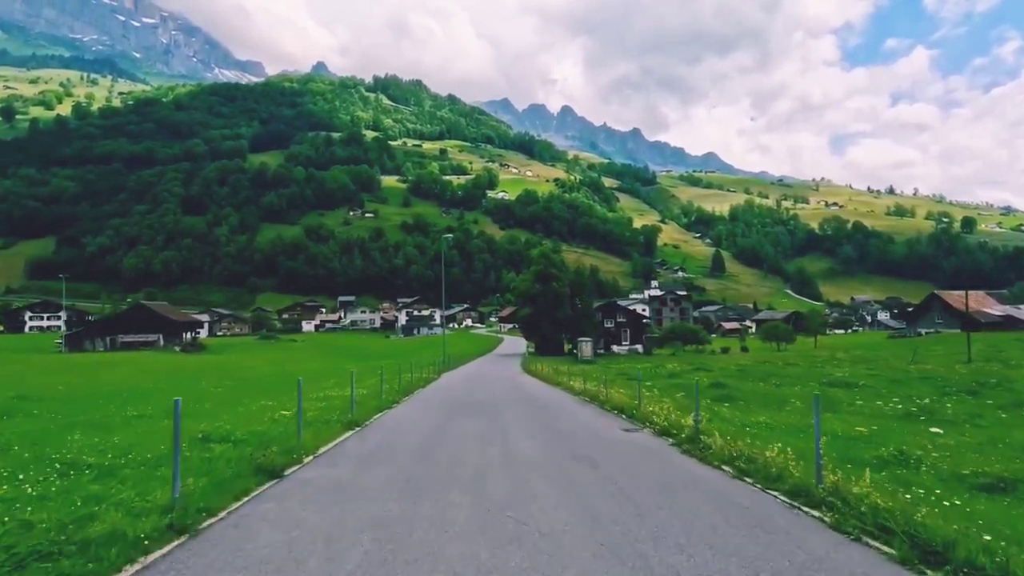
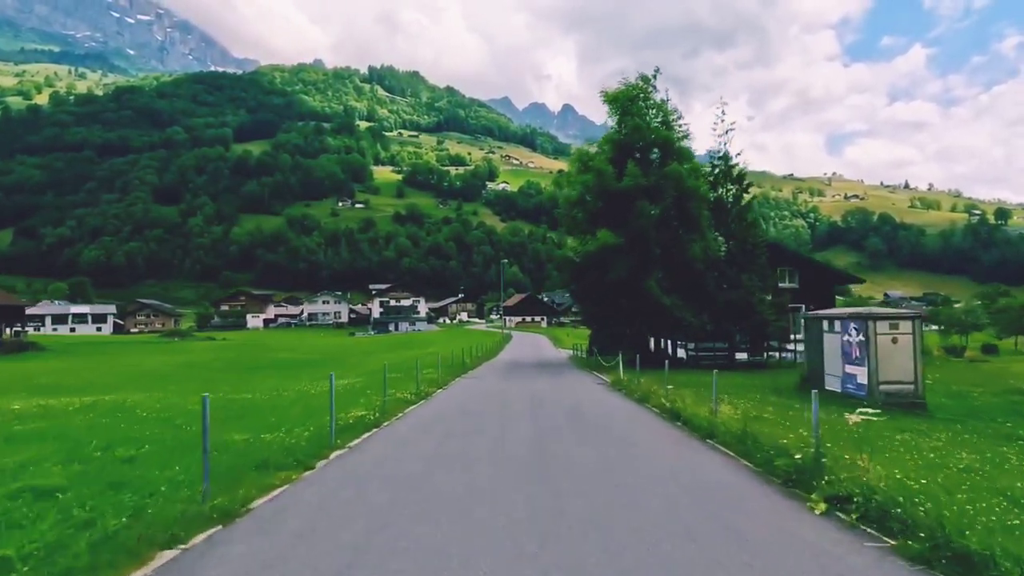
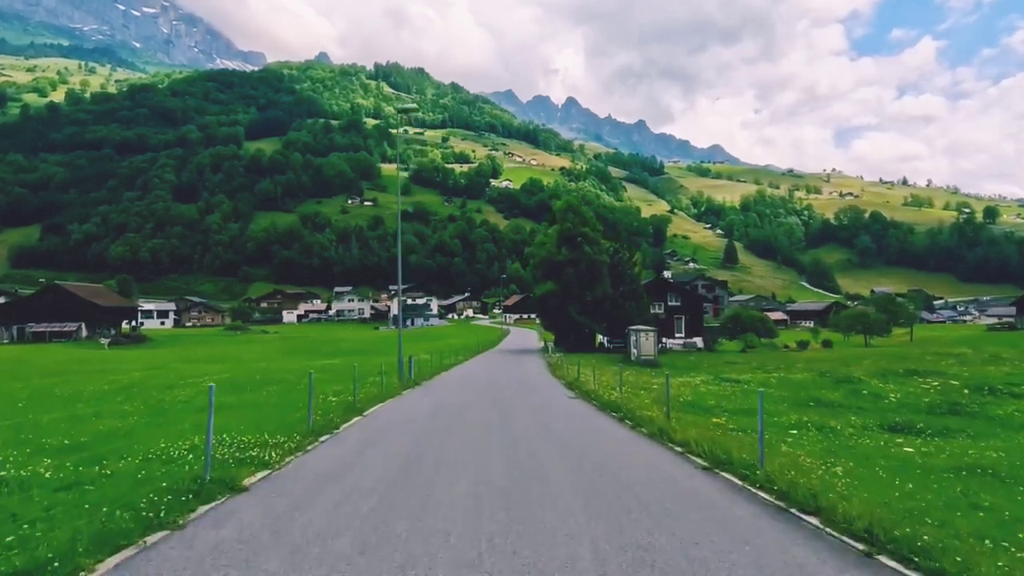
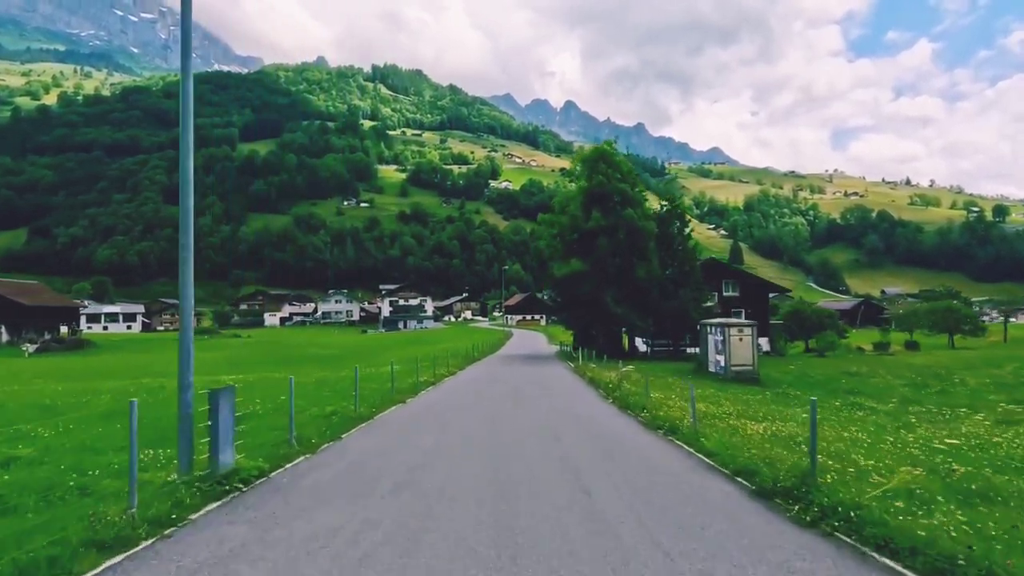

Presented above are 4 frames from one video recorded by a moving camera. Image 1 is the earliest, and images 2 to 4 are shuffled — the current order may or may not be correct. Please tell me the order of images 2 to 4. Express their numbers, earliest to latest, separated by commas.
3, 4, 2
